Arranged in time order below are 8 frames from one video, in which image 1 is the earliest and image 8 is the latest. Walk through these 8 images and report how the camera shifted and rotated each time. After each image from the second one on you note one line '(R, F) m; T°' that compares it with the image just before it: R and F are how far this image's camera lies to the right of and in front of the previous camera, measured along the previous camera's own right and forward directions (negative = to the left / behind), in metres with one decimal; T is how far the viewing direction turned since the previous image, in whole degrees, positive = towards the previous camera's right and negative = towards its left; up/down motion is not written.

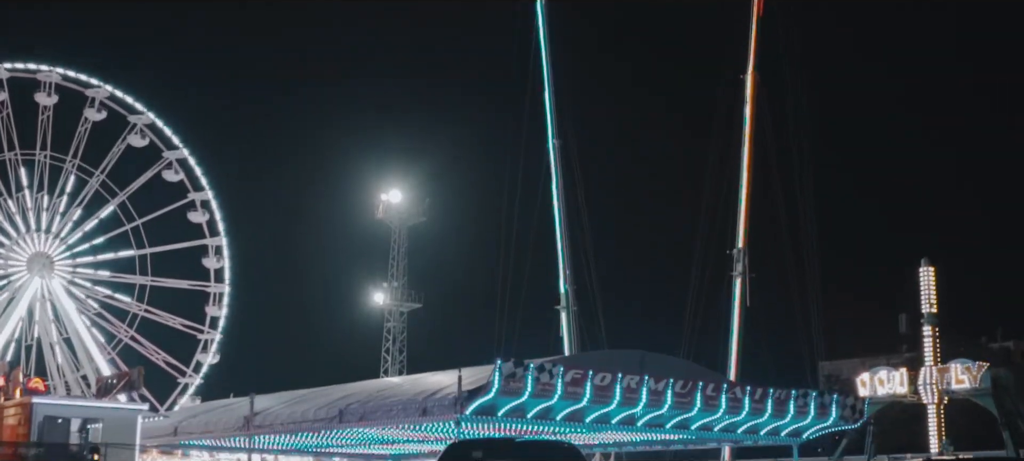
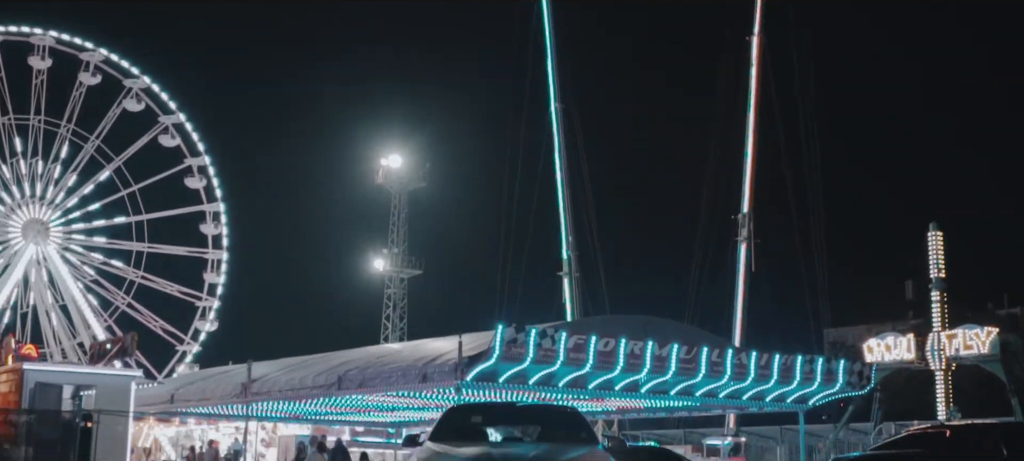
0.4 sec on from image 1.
(+0.1, +0.5) m; 0°
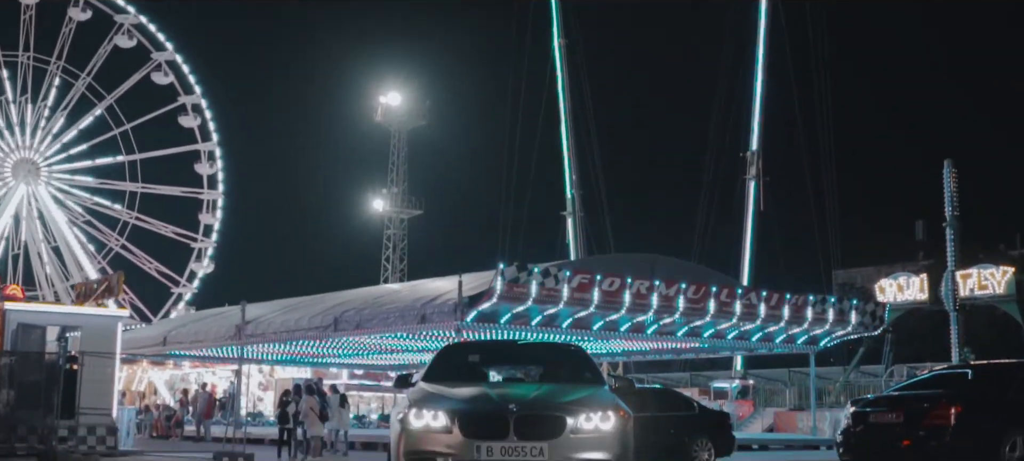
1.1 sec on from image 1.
(0.0, +1.0) m; 0°
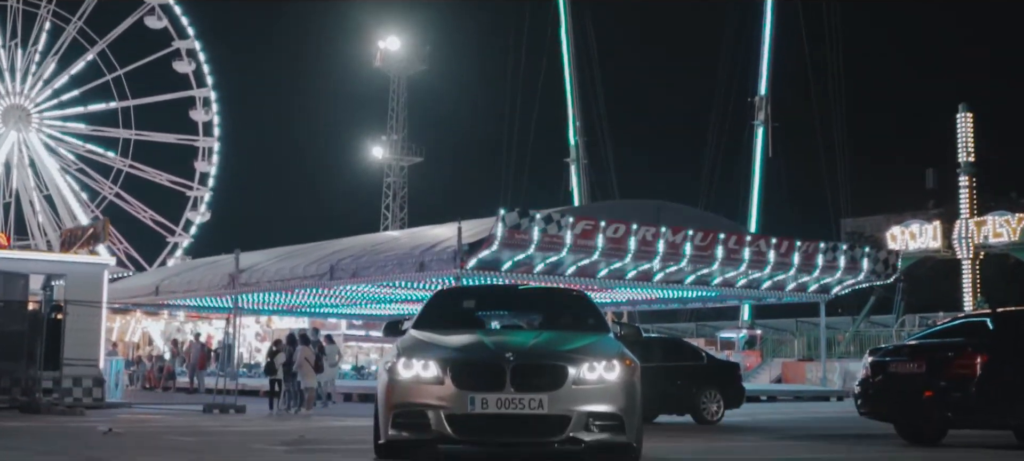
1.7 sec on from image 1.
(+0.1, +0.9) m; 0°
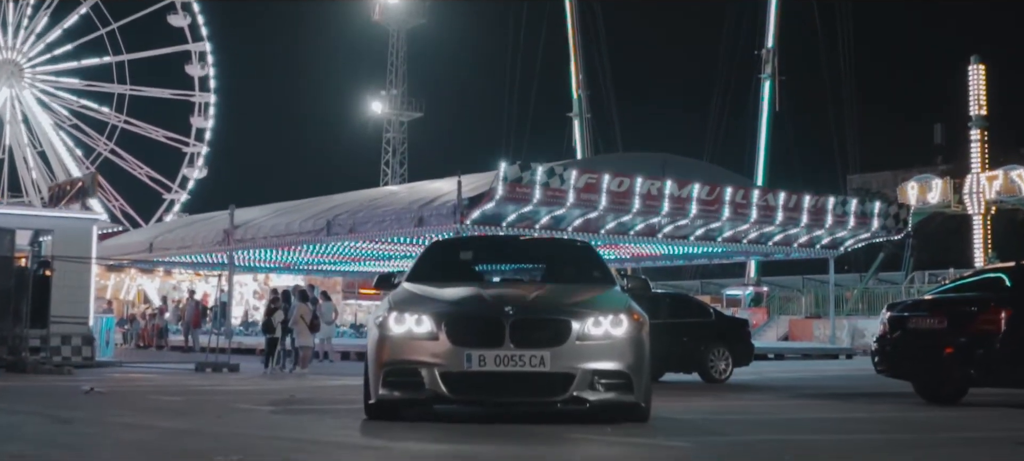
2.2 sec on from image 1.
(0.0, +0.7) m; 0°
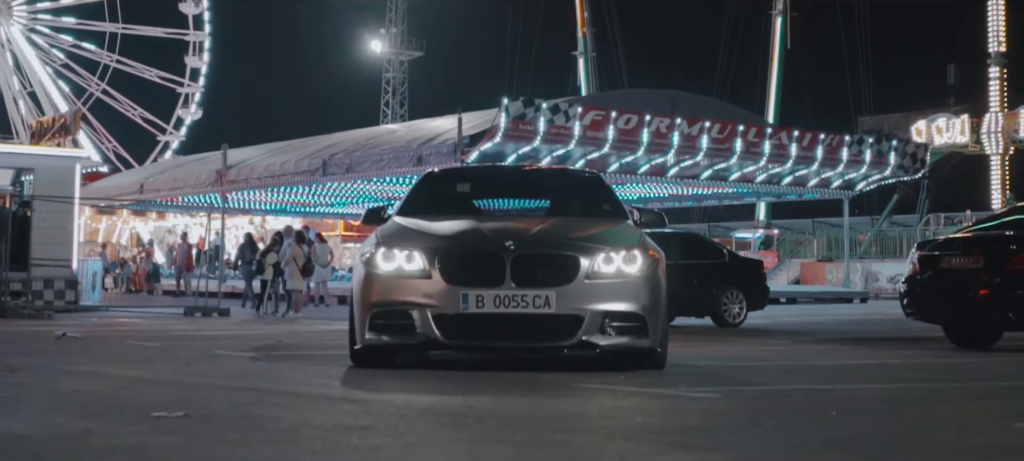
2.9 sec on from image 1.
(0.0, +0.9) m; 0°
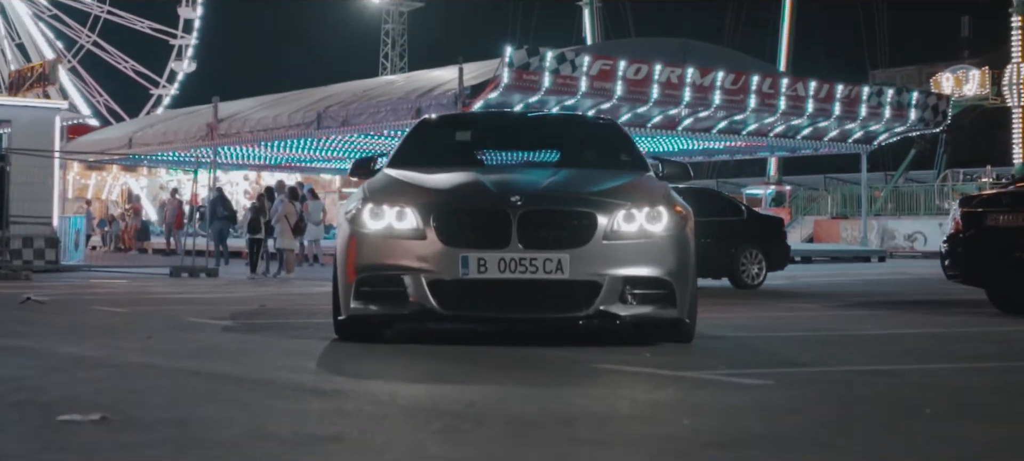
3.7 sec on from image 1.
(0.0, +1.1) m; 0°
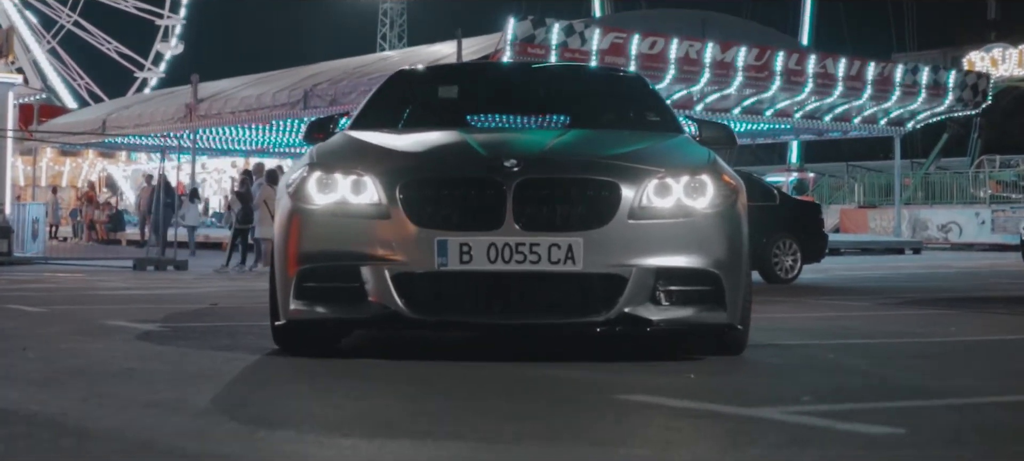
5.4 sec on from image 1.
(0.0, +1.8) m; 0°
